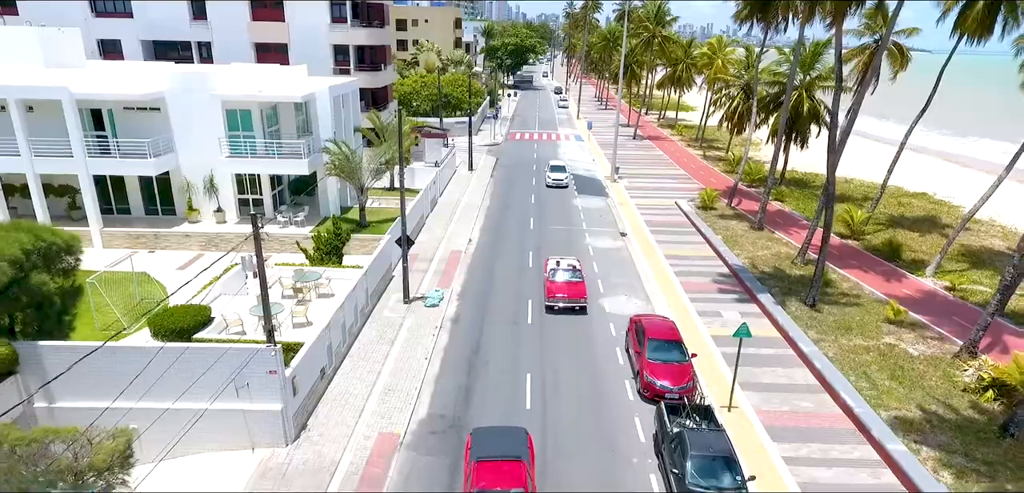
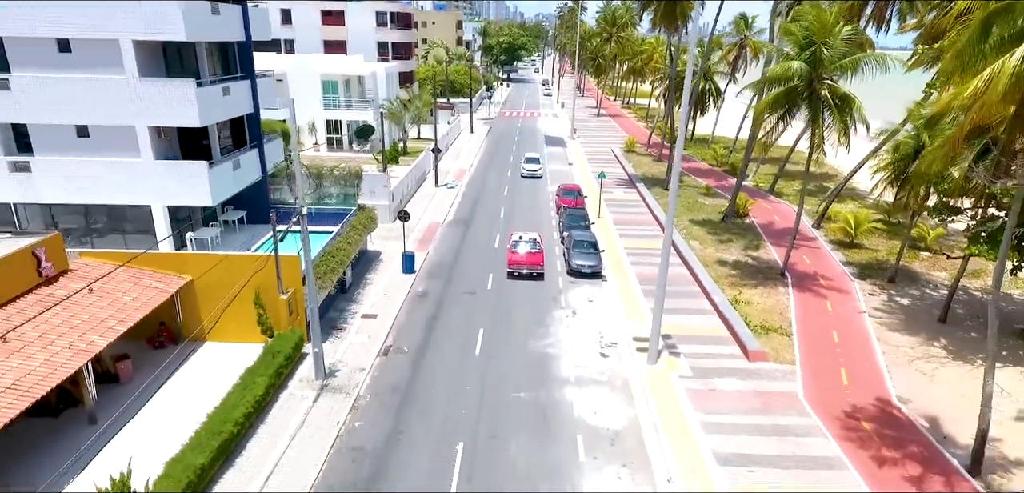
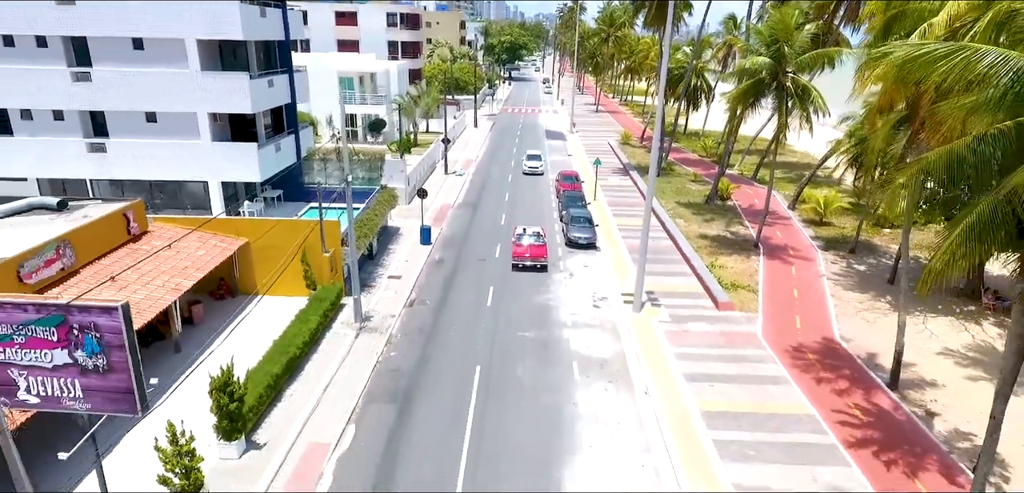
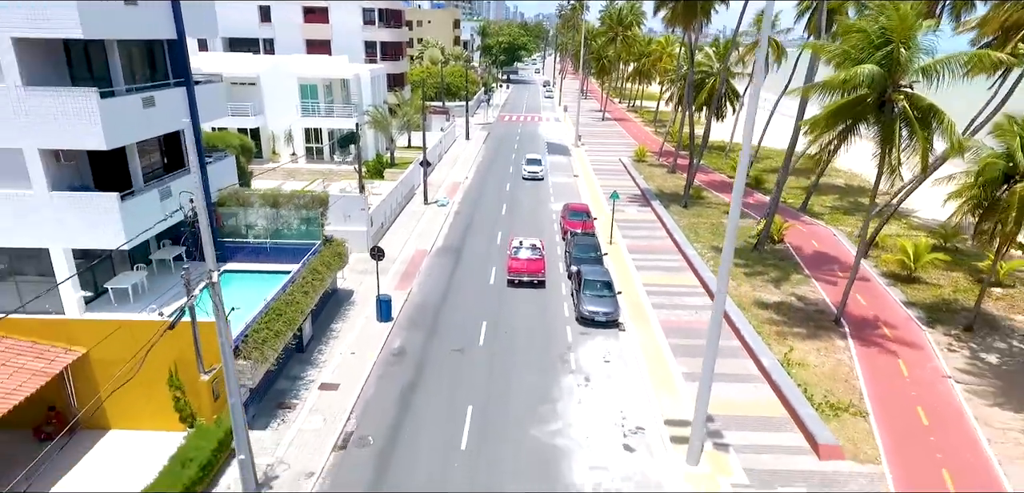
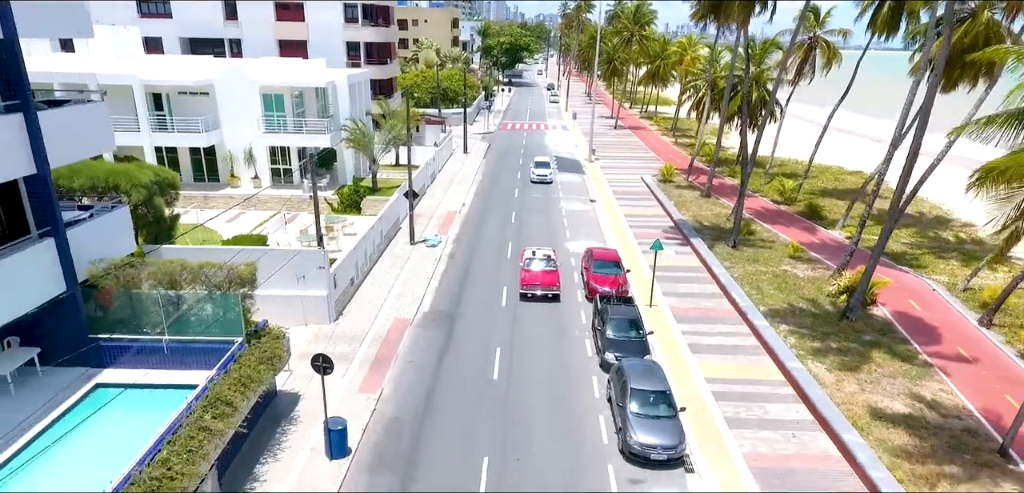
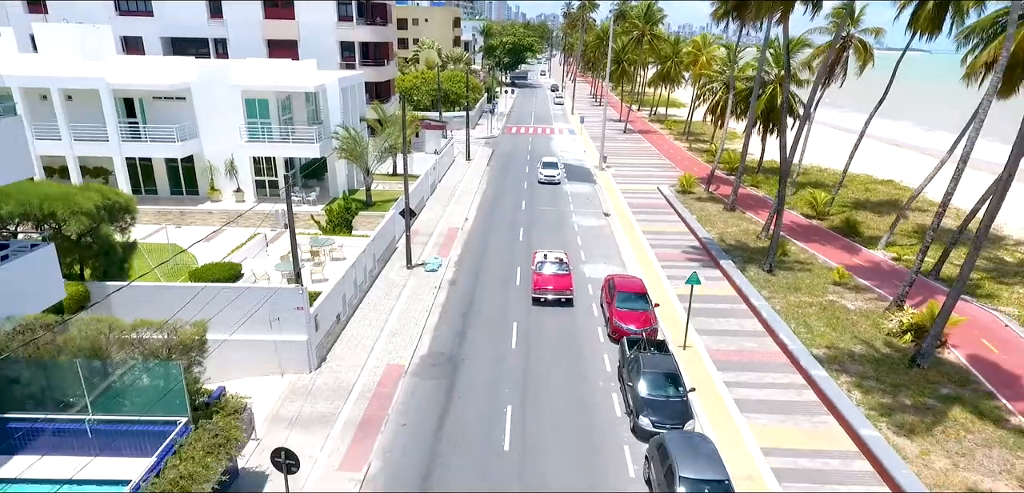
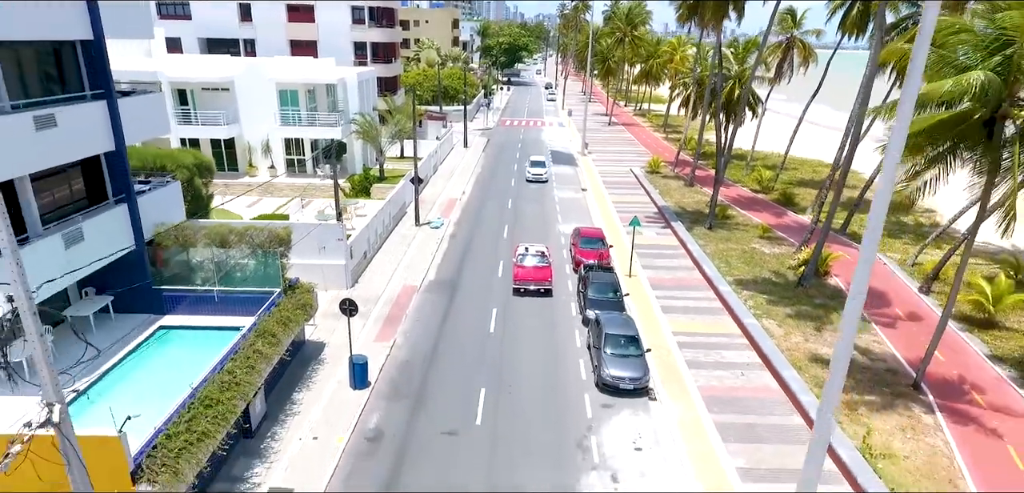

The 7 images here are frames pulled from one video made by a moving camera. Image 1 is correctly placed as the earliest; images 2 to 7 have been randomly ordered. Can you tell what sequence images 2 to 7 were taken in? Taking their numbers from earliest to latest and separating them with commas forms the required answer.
6, 5, 7, 4, 2, 3
